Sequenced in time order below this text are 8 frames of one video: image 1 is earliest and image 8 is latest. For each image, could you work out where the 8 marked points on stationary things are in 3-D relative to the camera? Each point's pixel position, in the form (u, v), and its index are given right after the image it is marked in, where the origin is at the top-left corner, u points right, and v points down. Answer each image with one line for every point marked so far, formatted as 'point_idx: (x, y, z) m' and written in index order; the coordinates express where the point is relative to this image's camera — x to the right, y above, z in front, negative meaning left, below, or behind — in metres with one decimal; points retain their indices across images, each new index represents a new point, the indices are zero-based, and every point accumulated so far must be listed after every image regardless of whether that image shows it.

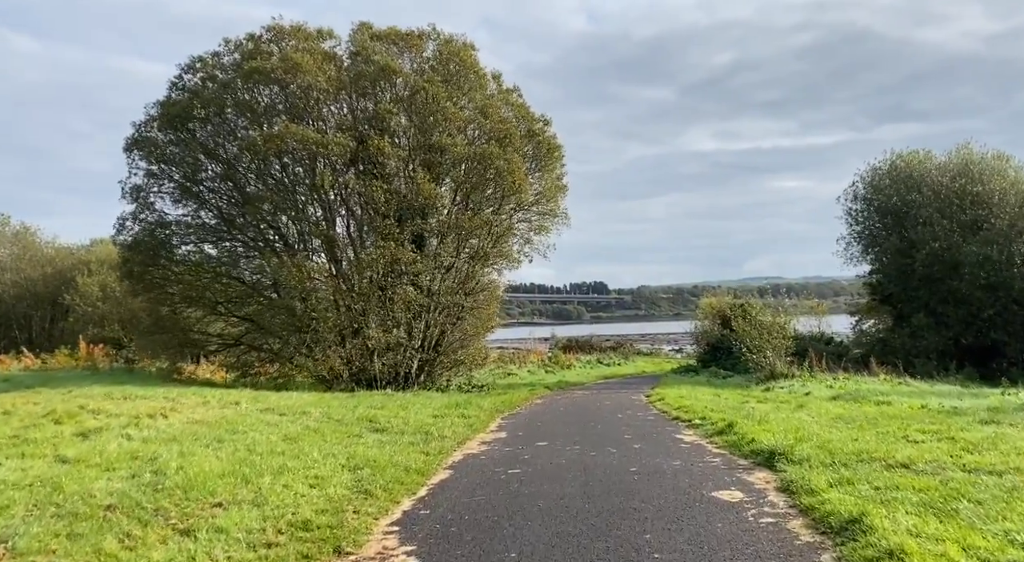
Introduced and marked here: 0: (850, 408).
0: (+7.1, -2.7, +17.7) m
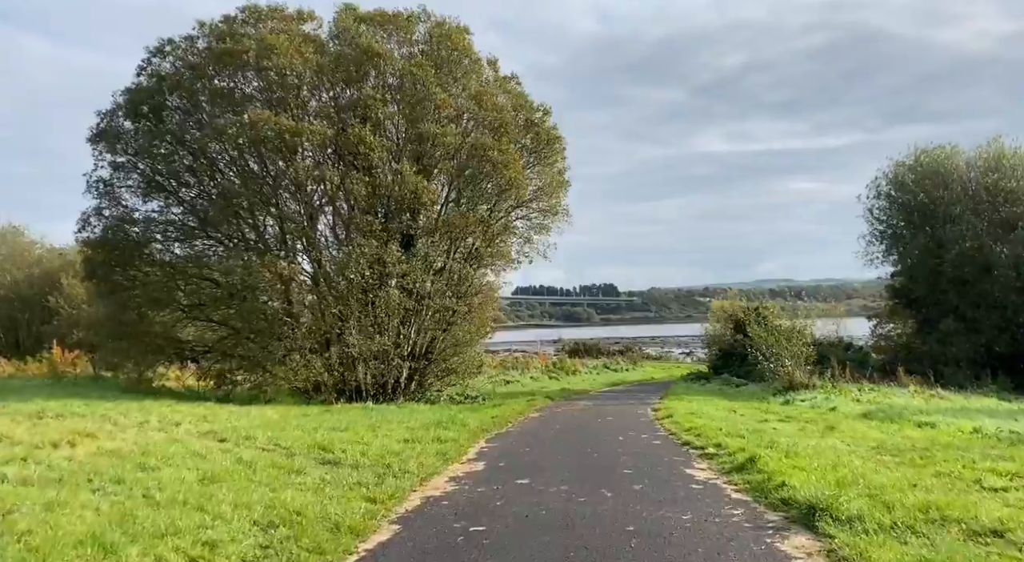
0: (+6.8, -2.7, +15.2) m
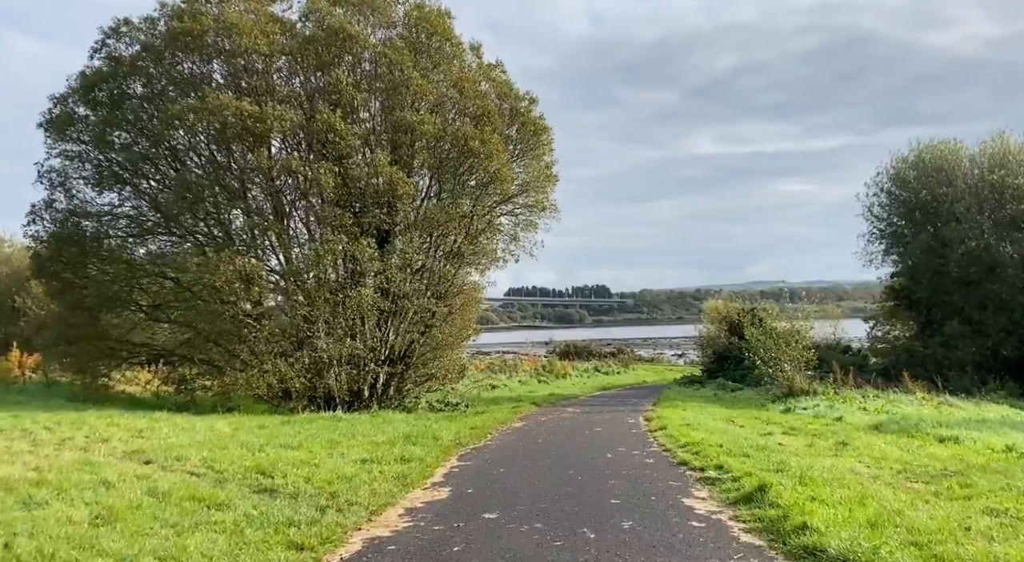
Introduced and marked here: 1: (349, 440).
0: (+6.4, -2.7, +13.5) m
1: (-3.0, -2.9, +15.5) m
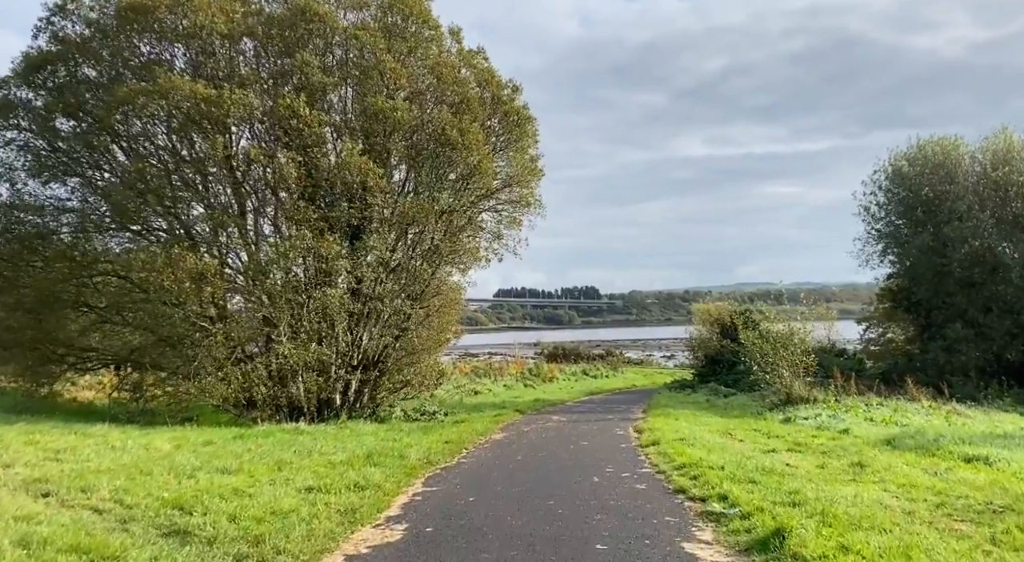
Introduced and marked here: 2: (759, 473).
0: (+6.0, -2.7, +11.8) m
1: (-3.4, -2.9, +13.7) m
2: (+3.5, -2.7, +12.1) m
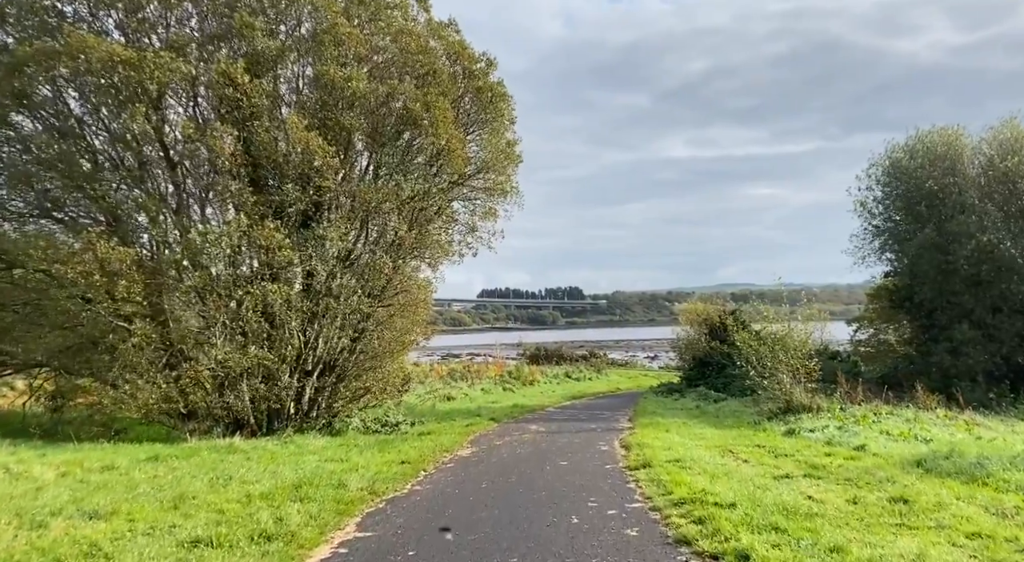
0: (+5.5, -2.6, +9.3) m
1: (-4.0, -2.8, +11.0) m
2: (+3.0, -2.6, +9.5) m
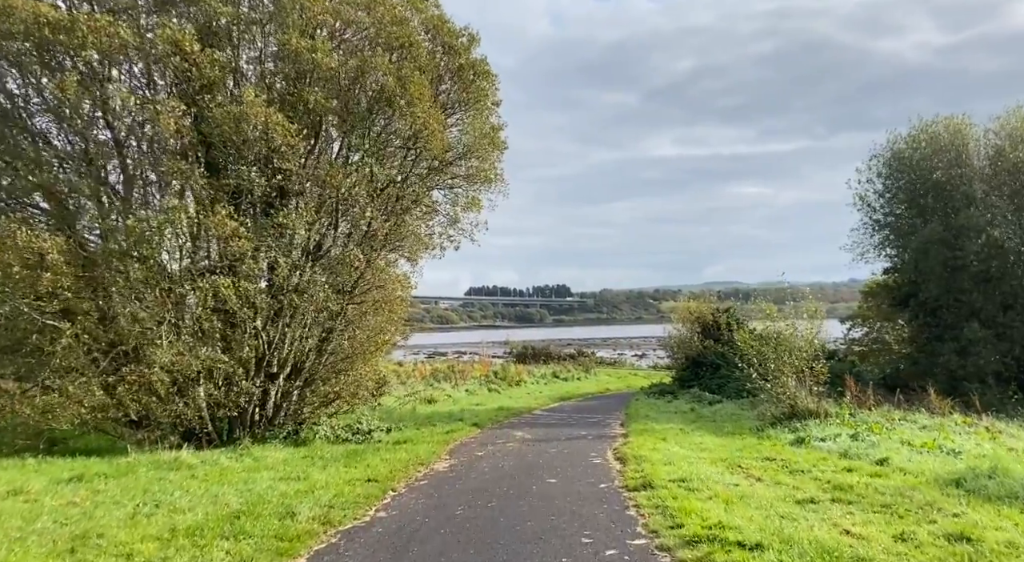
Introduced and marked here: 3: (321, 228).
0: (+5.3, -2.5, +7.5) m
1: (-4.2, -2.7, +9.0) m
2: (+2.8, -2.5, +7.7) m
3: (-4.3, +1.2, +19.1) m
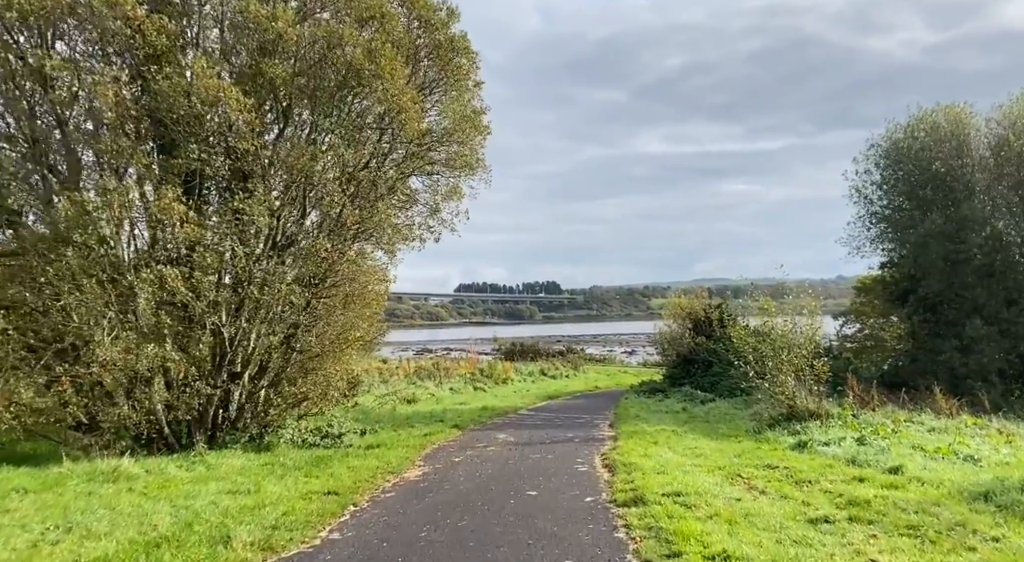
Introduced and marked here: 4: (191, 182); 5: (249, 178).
0: (+5.0, -2.4, +6.1) m
1: (-4.5, -2.5, +7.6) m
2: (+2.5, -2.4, +6.3) m
3: (-4.7, +1.4, +17.6) m
4: (-6.4, +2.0, +16.7) m
5: (-5.3, +2.0, +16.9) m
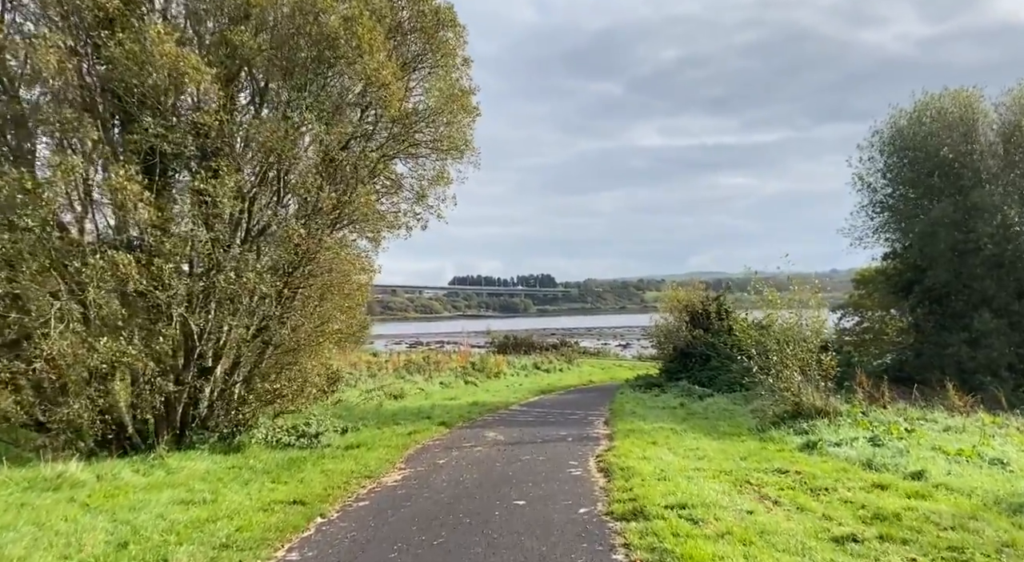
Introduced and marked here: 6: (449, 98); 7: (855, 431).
0: (+4.8, -2.3, +4.9) m
1: (-4.7, -2.4, +6.3) m
2: (+2.4, -2.3, +5.0) m
3: (-5.0, +1.6, +16.3) m
4: (-6.6, +2.2, +15.3) m
5: (-5.5, +2.3, +15.5) m
6: (-1.5, +4.2, +19.4) m
7: (+7.0, -3.1, +17.3) m
